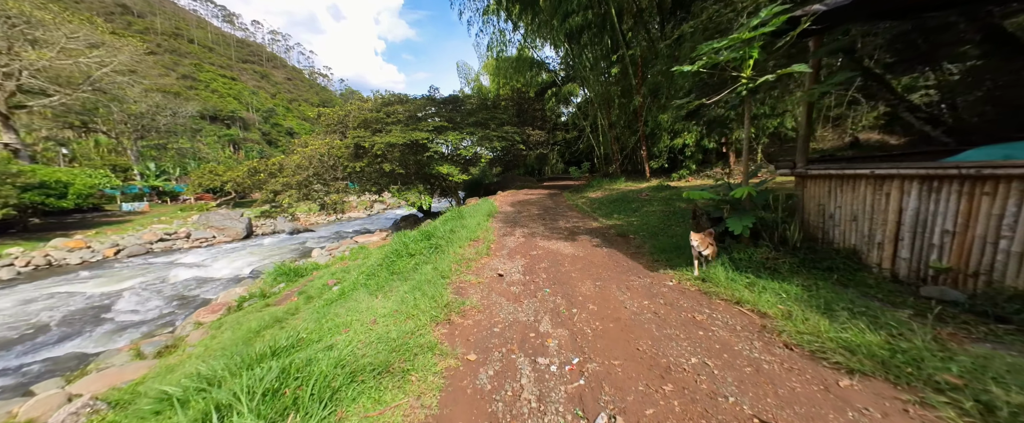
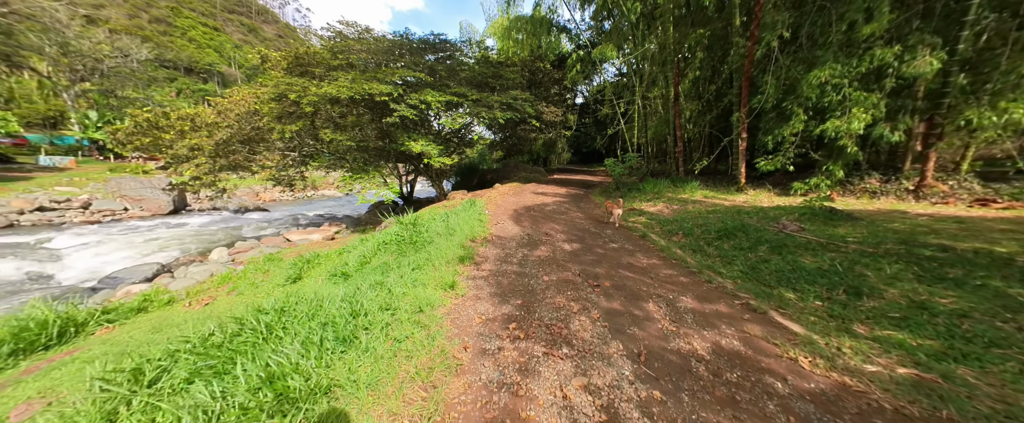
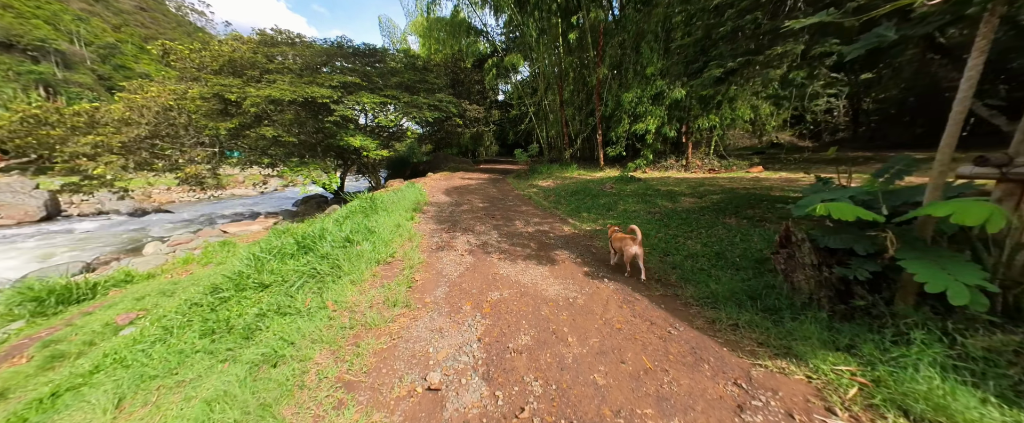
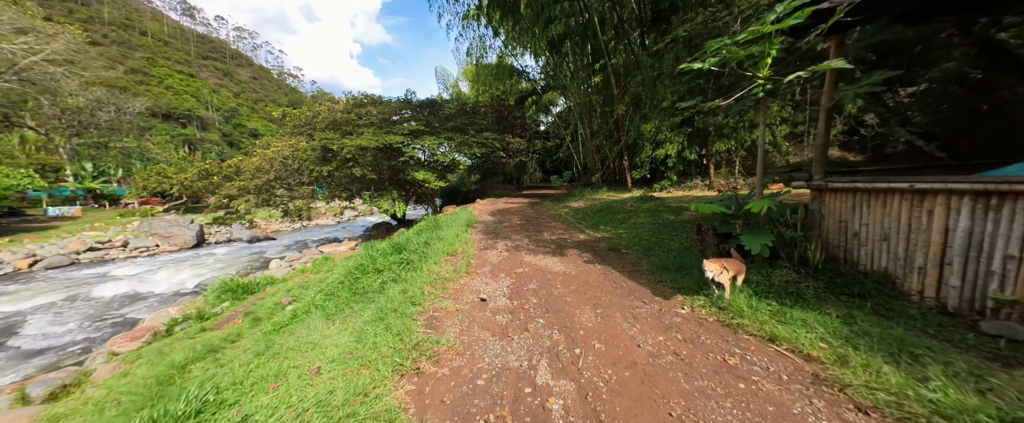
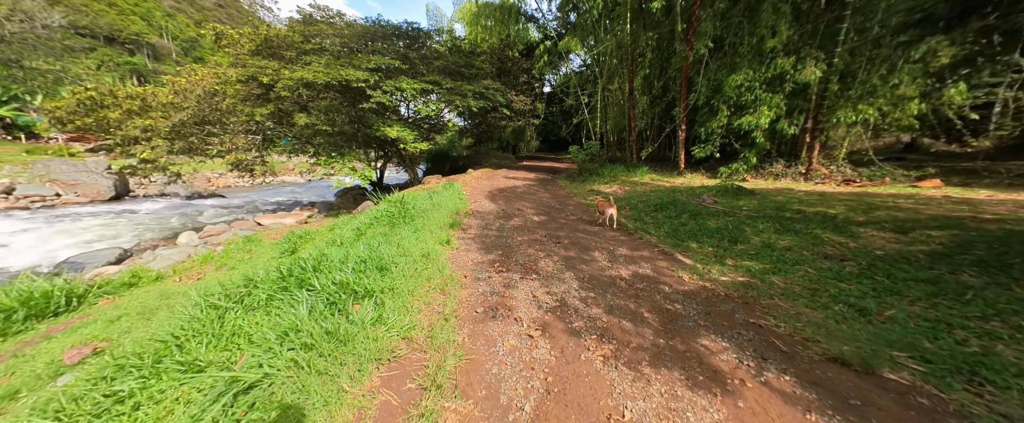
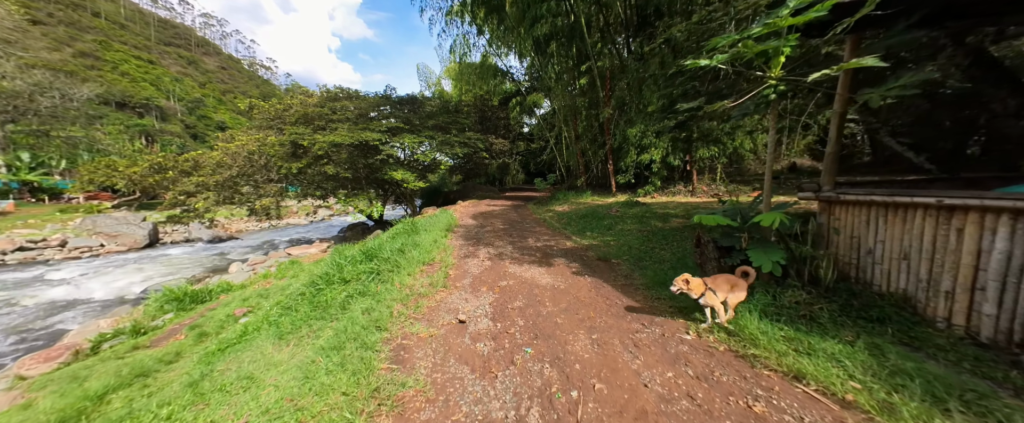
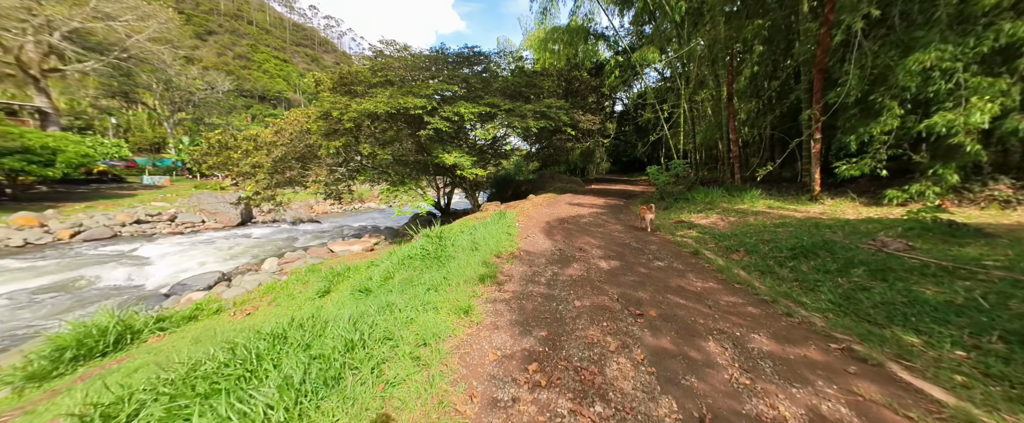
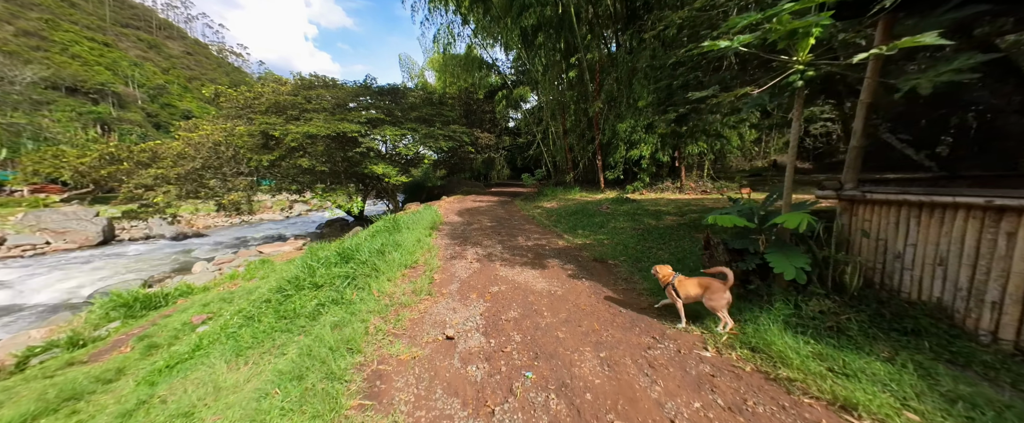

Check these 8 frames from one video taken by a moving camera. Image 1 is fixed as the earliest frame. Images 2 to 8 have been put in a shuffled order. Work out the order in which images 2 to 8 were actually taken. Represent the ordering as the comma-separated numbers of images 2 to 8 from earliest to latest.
4, 6, 8, 3, 5, 2, 7
